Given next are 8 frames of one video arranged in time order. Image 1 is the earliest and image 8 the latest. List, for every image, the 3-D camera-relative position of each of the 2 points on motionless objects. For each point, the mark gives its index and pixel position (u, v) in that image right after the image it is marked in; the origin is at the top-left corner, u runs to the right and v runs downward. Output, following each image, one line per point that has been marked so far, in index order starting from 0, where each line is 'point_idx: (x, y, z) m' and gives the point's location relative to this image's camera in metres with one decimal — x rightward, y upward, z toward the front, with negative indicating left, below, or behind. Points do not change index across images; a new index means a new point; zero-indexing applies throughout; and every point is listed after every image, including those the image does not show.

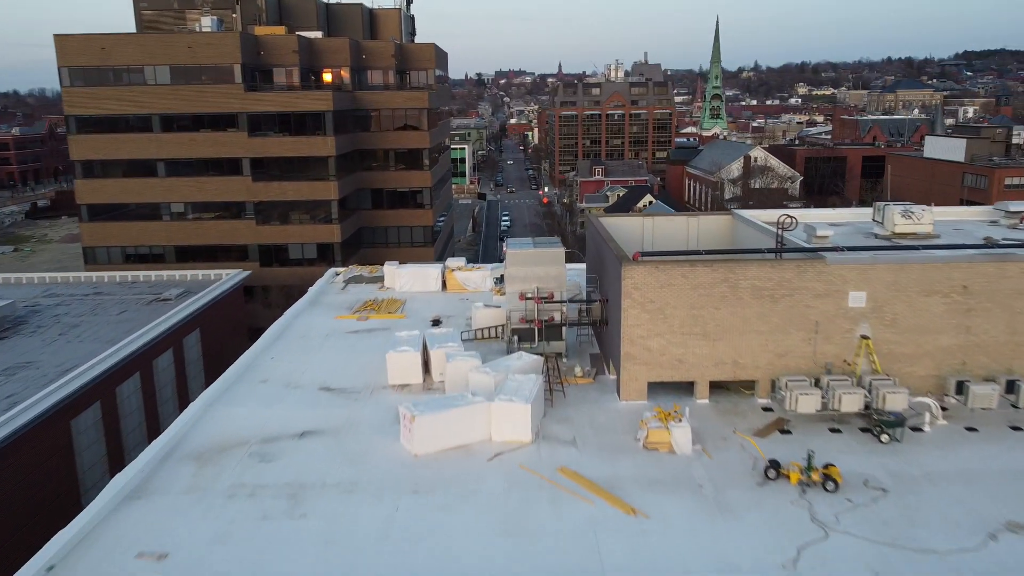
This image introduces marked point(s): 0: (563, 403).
0: (+0.8, -1.9, +13.7) m
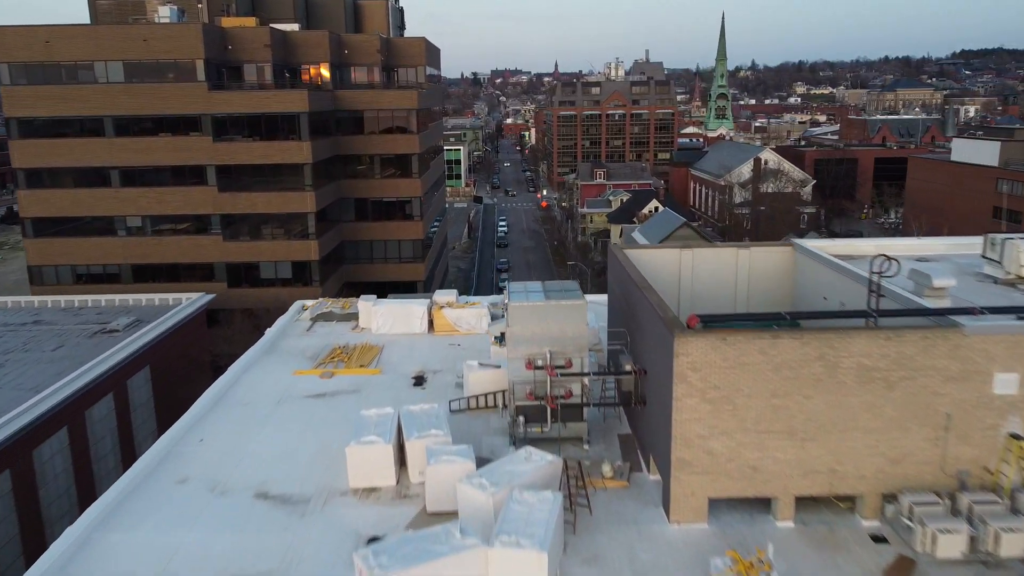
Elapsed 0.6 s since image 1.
0: (+0.9, -2.7, +9.8) m
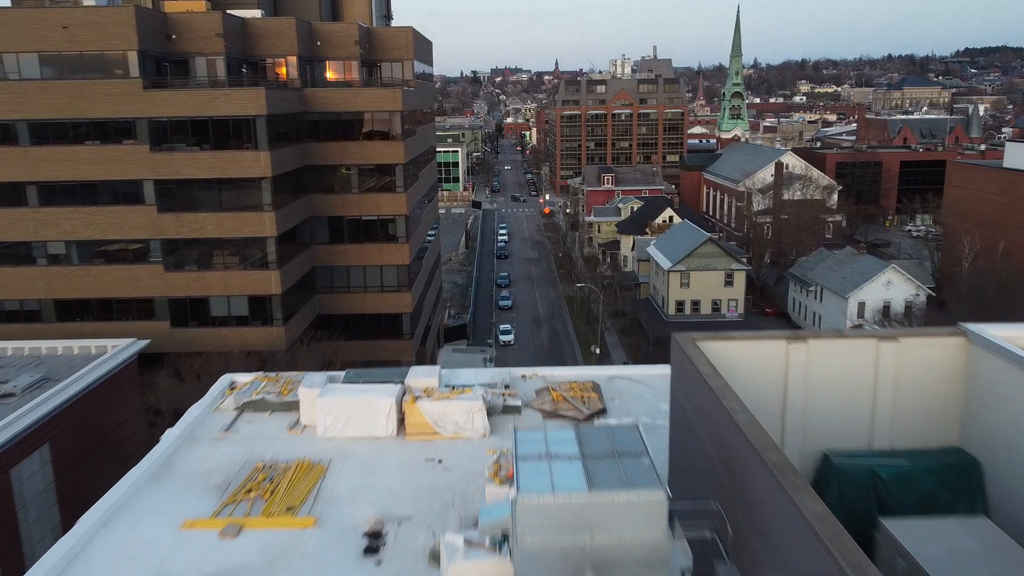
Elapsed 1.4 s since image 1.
0: (+1.0, -4.0, +4.3) m
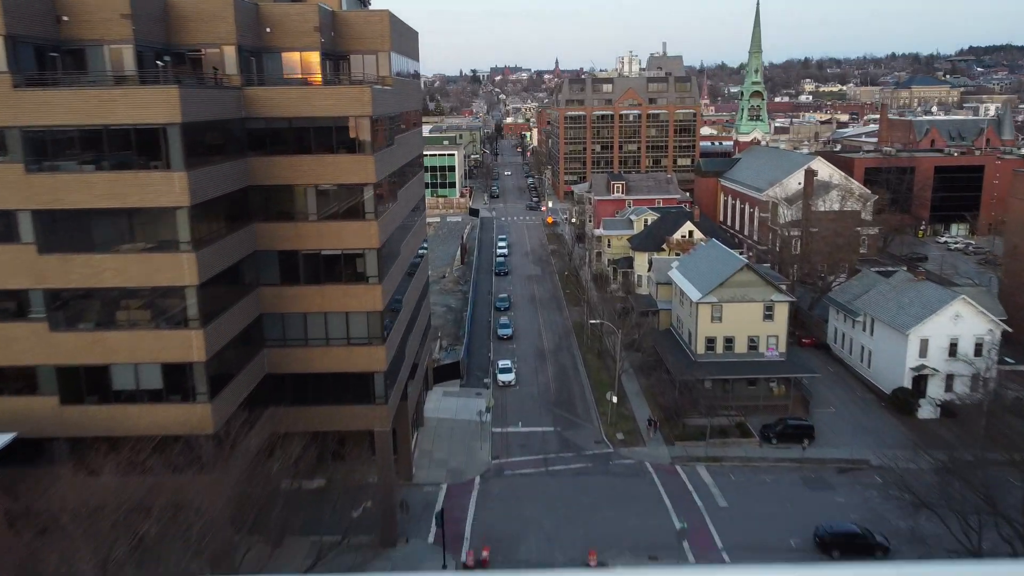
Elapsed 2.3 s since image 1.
0: (+1.0, -5.5, -2.3) m
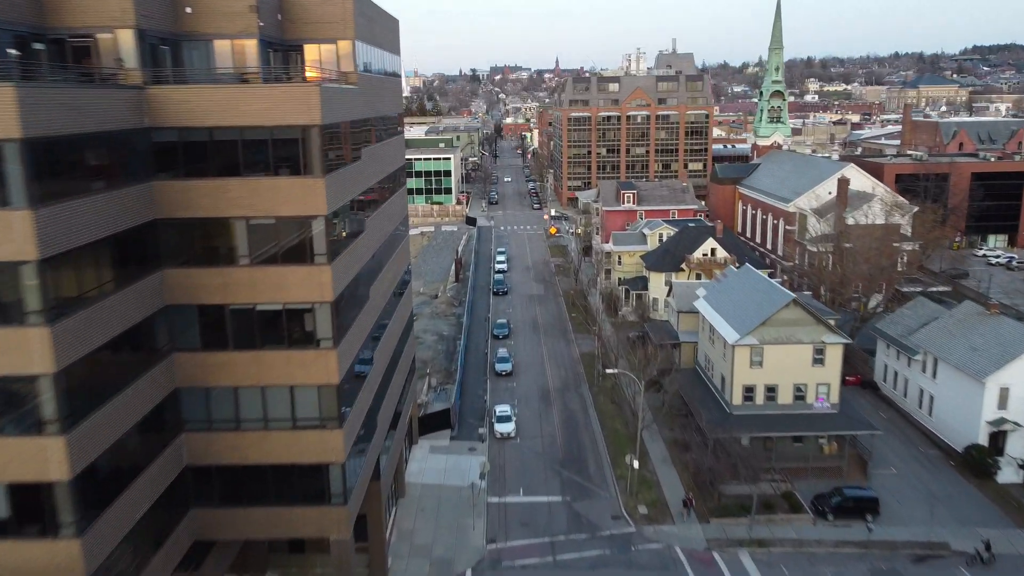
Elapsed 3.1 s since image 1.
0: (+1.0, -6.9, -8.4) m
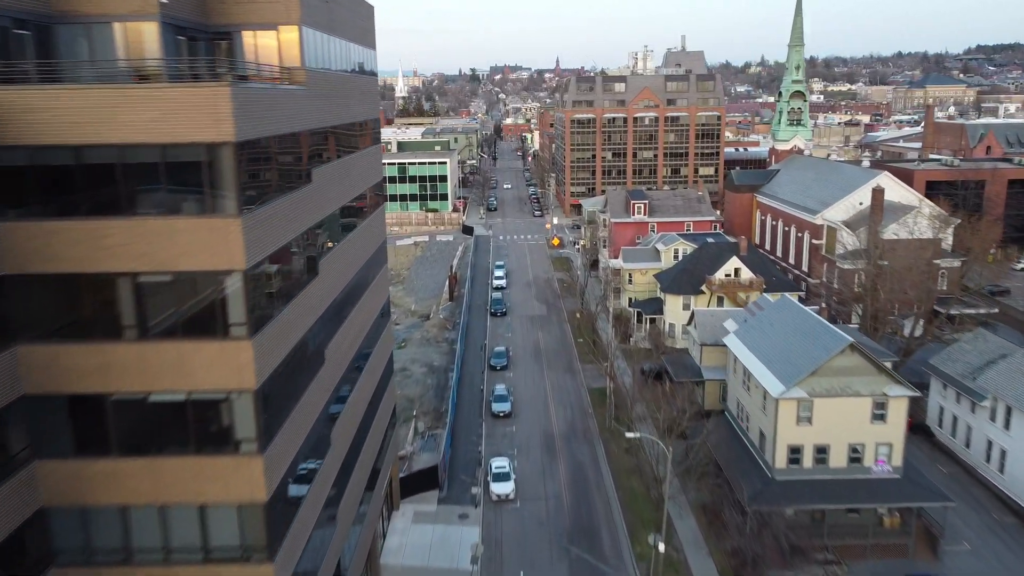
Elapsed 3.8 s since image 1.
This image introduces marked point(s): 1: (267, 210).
0: (+0.9, -8.2, -13.6) m
1: (-3.9, +1.2, +13.6) m
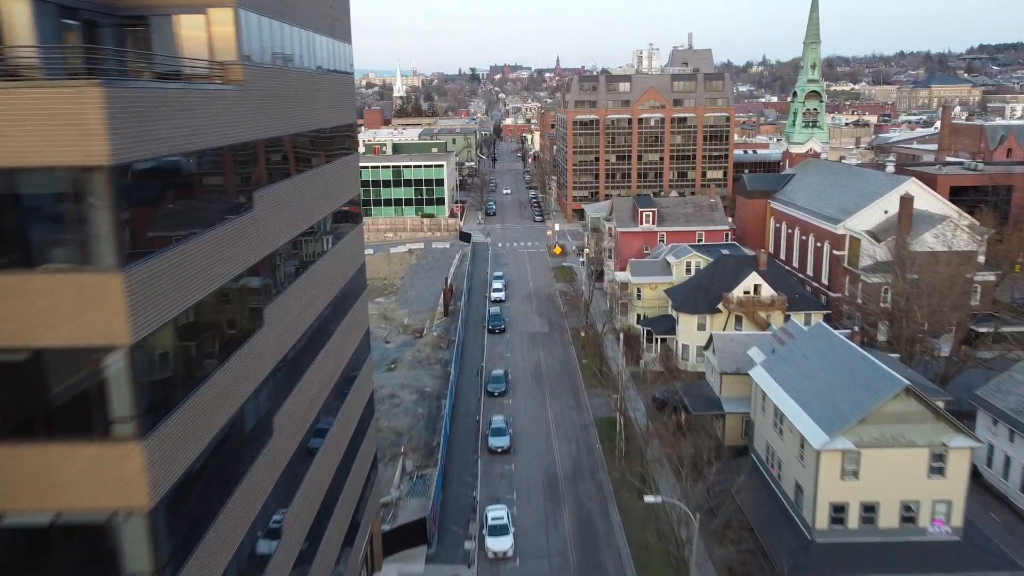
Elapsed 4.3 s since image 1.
0: (+0.9, -9.0, -17.2) m
1: (-3.9, +0.4, +10.0) m
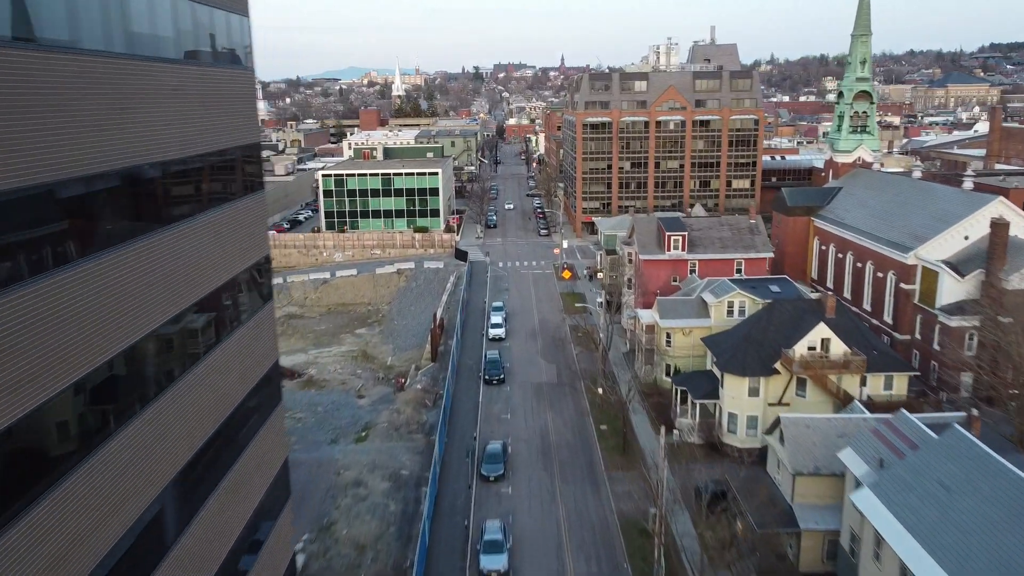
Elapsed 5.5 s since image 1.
0: (+0.6, -11.0, -25.5) m
1: (-4.0, -1.6, +1.6) m
